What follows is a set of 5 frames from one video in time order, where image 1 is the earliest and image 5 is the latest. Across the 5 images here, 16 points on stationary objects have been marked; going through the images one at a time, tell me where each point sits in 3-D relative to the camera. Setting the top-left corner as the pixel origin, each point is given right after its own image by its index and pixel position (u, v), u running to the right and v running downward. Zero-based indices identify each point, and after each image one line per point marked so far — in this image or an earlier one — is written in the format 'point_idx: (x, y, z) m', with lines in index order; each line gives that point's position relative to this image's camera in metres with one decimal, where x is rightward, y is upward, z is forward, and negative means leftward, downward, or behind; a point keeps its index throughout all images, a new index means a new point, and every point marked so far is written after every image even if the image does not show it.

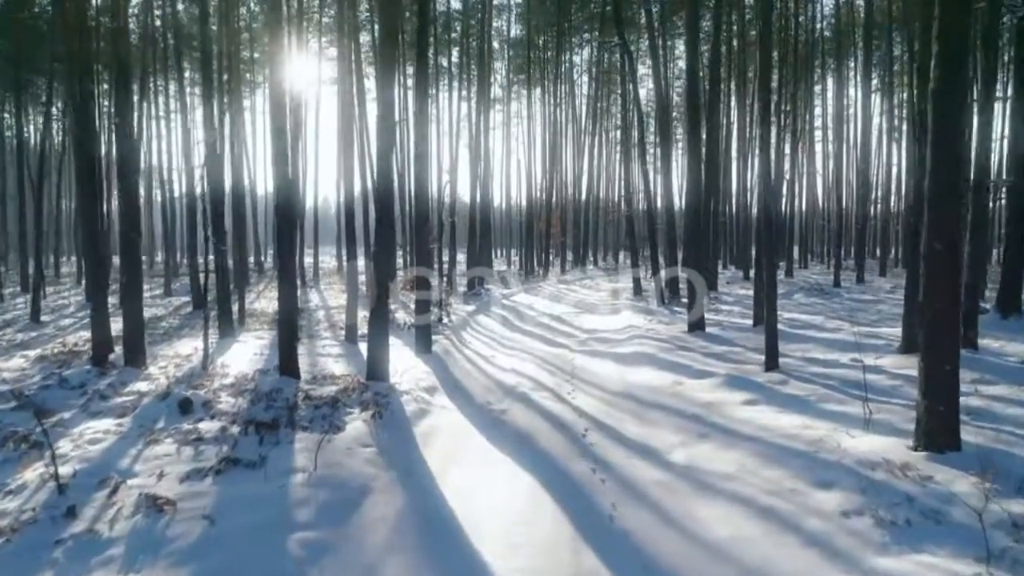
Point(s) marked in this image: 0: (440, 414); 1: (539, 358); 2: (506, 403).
0: (-0.9, -1.6, +8.9) m
1: (+0.5, -1.3, +13.7) m
2: (-0.1, -1.6, +9.5) m
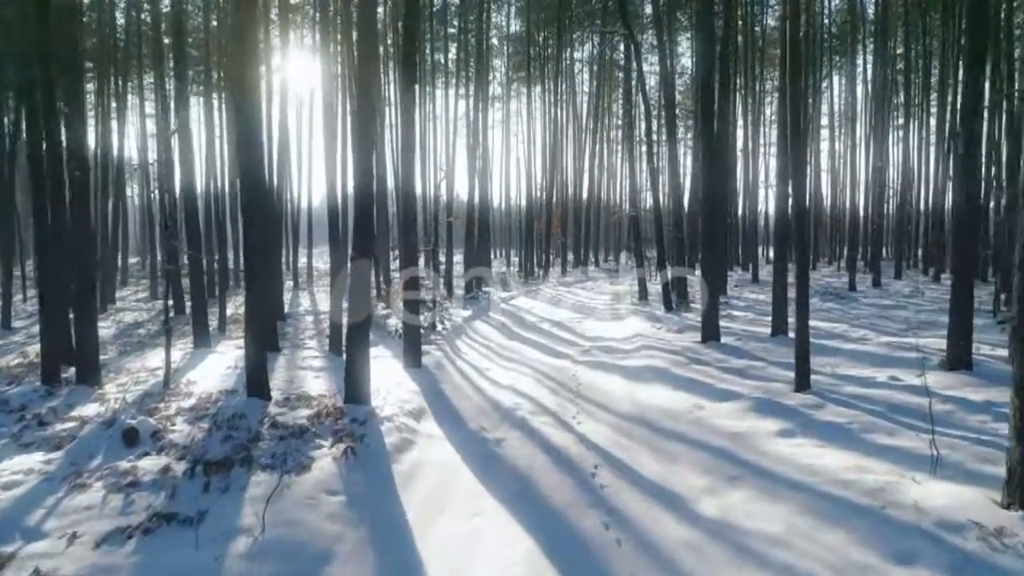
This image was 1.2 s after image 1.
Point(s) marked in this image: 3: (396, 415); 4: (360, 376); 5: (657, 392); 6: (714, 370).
0: (-0.9, -1.7, +7.7) m
1: (+0.5, -1.5, +12.5) m
2: (-0.1, -1.7, +8.3) m
3: (-1.4, -1.5, +8.5) m
4: (-1.9, -1.1, +9.0) m
5: (+2.0, -1.5, +10.0) m
6: (+3.2, -1.3, +11.3) m
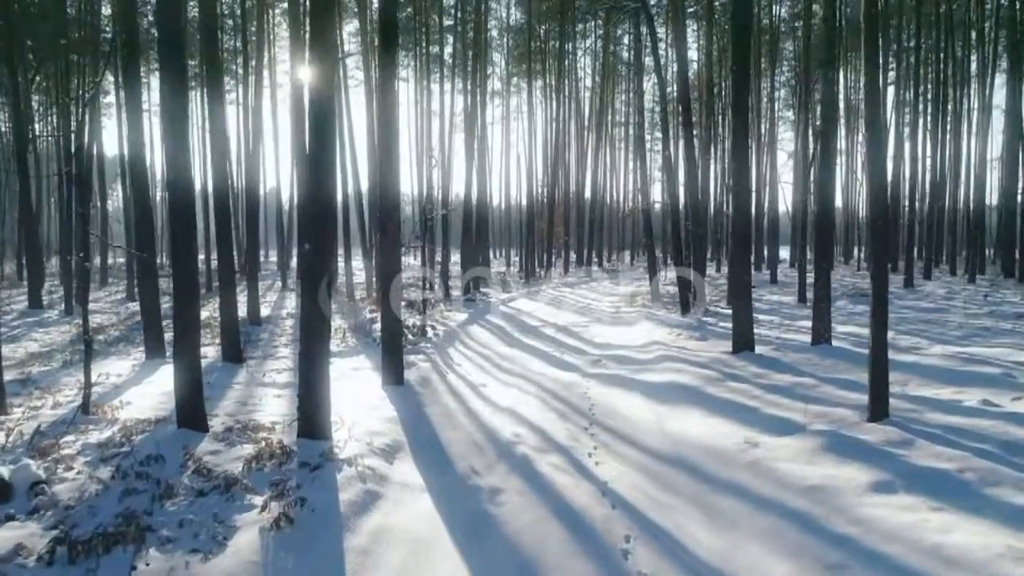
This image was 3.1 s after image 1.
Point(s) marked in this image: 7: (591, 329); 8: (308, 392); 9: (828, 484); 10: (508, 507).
0: (-0.9, -1.7, +5.8) m
1: (+0.5, -1.5, +10.6) m
2: (-0.1, -1.7, +6.4) m
3: (-1.4, -1.5, +6.6) m
4: (-1.9, -1.1, +7.1) m
5: (+2.0, -1.5, +8.1) m
6: (+3.2, -1.3, +9.4) m
7: (+2.0, -1.0, +18.1) m
8: (-2.0, -1.0, +7.1) m
9: (+2.5, -1.5, +5.6) m
10: (0.0, -1.8, +5.7) m
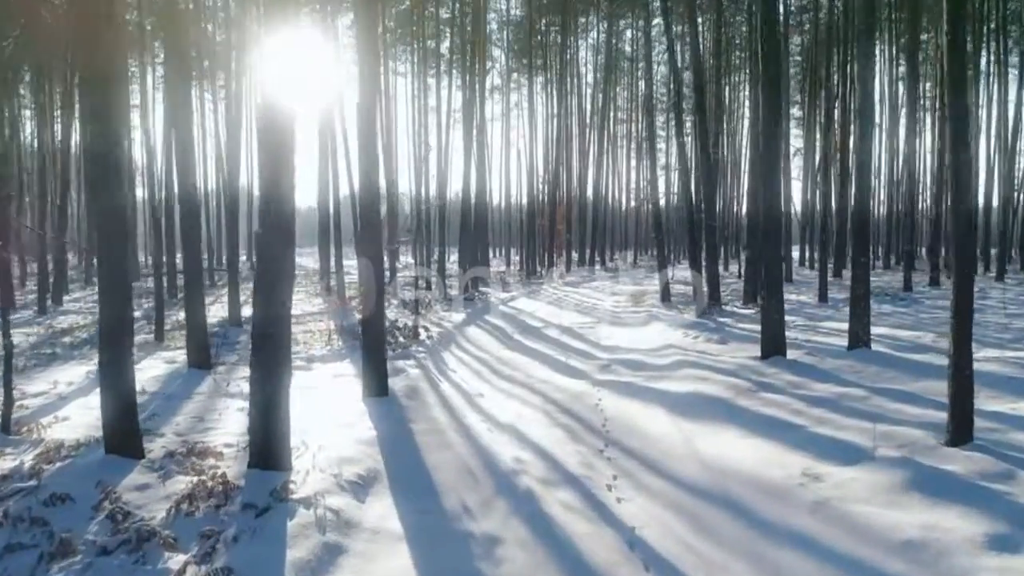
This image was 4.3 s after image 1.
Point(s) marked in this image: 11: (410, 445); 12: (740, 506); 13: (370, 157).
0: (-0.9, -1.7, +4.5) m
1: (+0.5, -1.5, +9.3) m
2: (-0.1, -1.7, +5.1) m
3: (-1.4, -1.5, +5.3) m
4: (-1.9, -1.1, +5.7) m
5: (+2.0, -1.5, +6.7) m
6: (+3.2, -1.3, +8.0) m
7: (+2.0, -1.0, +16.8) m
8: (-2.0, -1.0, +5.7) m
9: (+2.5, -1.5, +4.3) m
10: (0.0, -1.7, +4.4) m
11: (-1.0, -1.5, +6.9) m
12: (+1.6, -1.6, +5.1) m
13: (-1.8, +1.8, +9.4) m
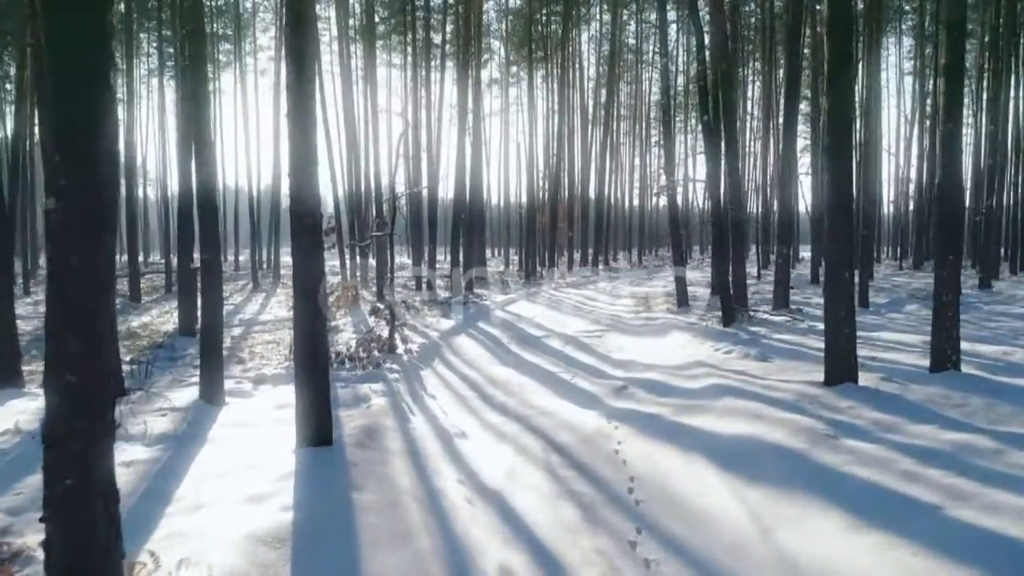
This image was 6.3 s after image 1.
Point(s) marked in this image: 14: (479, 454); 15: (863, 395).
0: (-1.0, -1.8, +2.2) m
1: (+0.4, -1.5, +6.9) m
2: (-0.2, -1.7, +2.8) m
3: (-1.5, -1.6, +3.0) m
4: (-2.0, -1.2, +3.4) m
5: (+2.0, -1.5, +4.4) m
6: (+3.1, -1.4, +5.7) m
7: (+1.9, -1.1, +14.5) m
8: (-2.1, -1.0, +3.4) m
9: (+2.4, -1.6, +1.9) m
10: (-0.1, -1.8, +2.1) m
11: (-1.1, -1.6, +4.5) m
12: (+1.5, -1.6, +2.8) m
13: (-1.9, +1.7, +7.1) m
14: (-0.3, -1.6, +6.7) m
15: (+3.8, -1.2, +7.6) m
